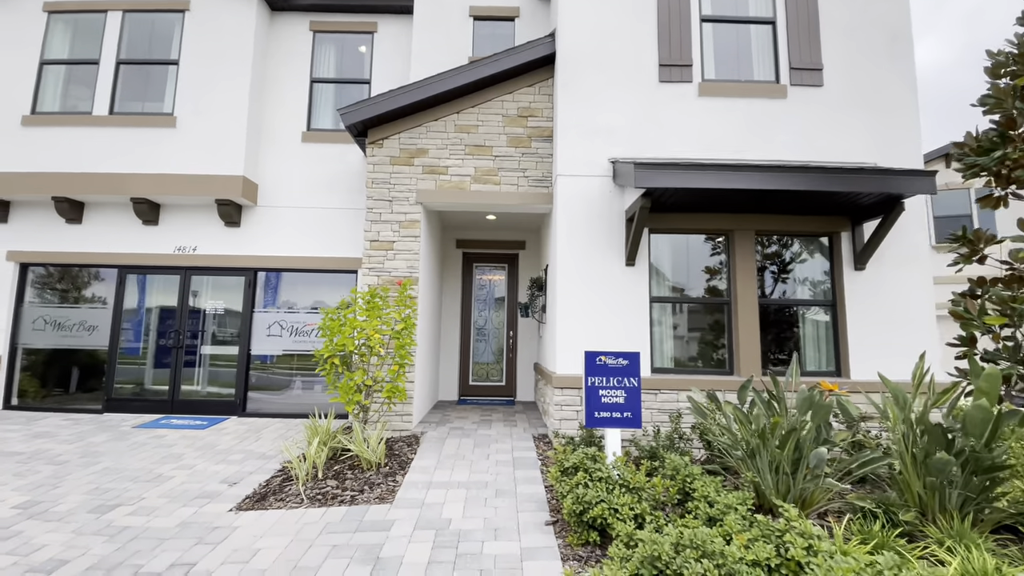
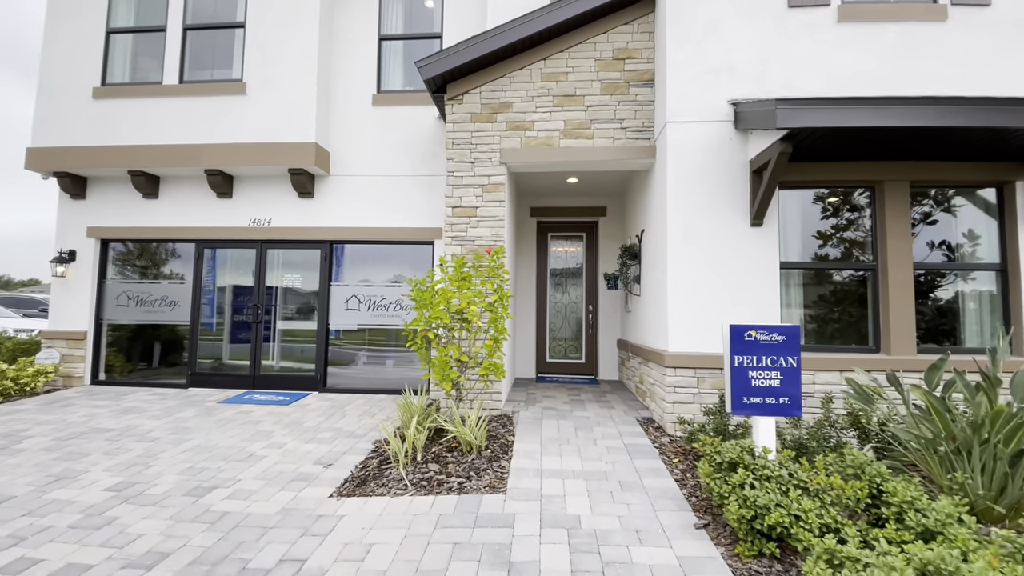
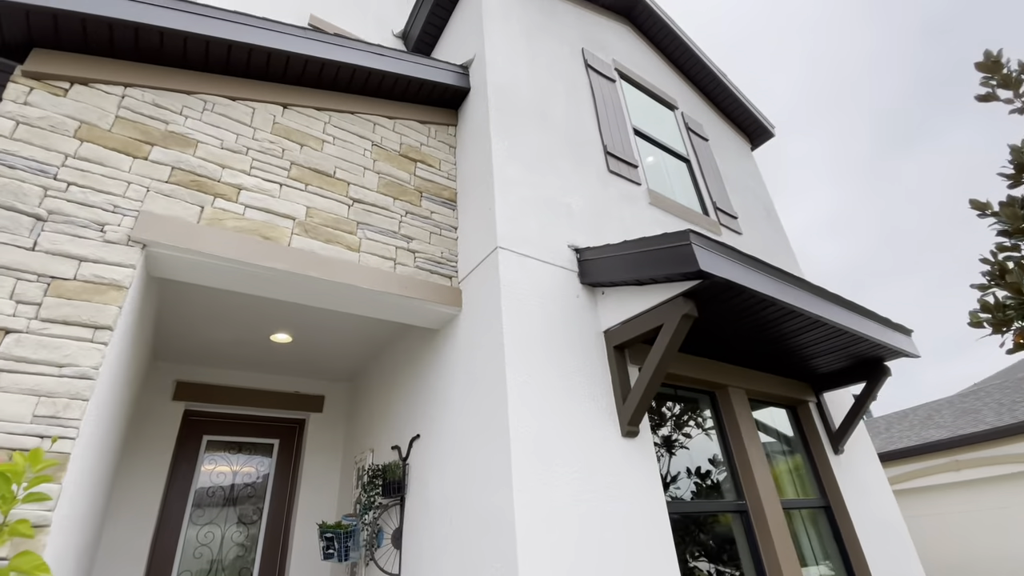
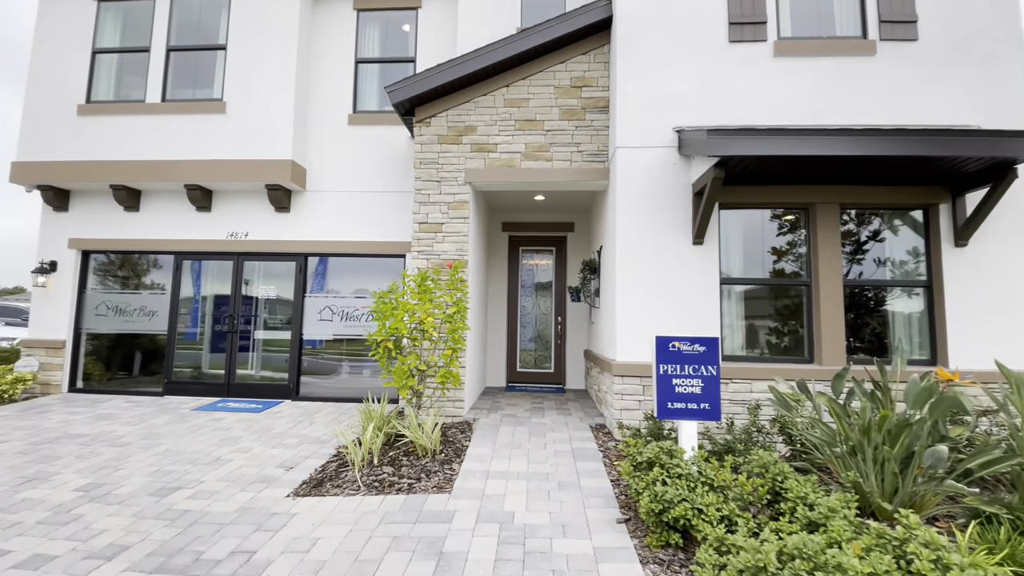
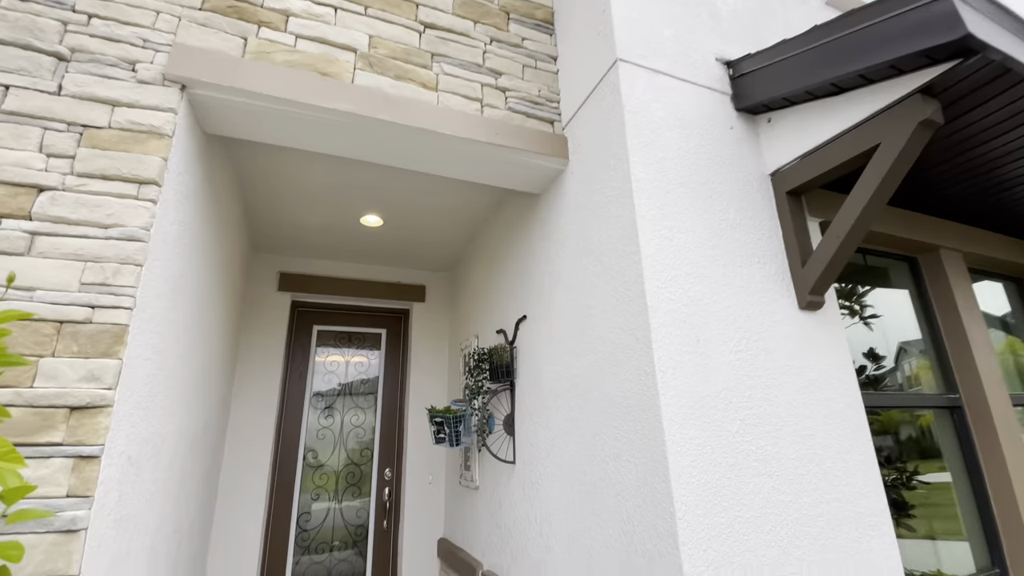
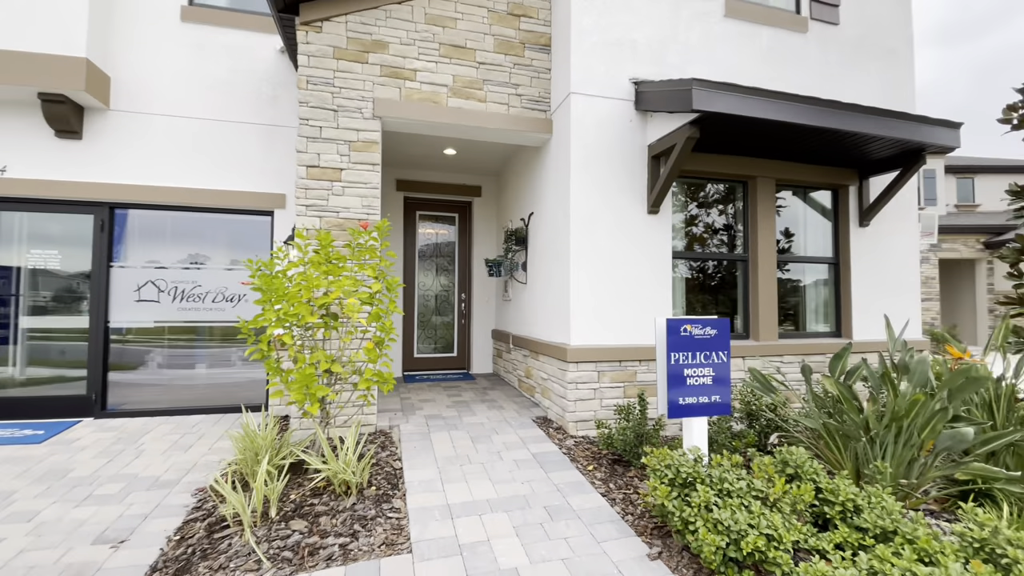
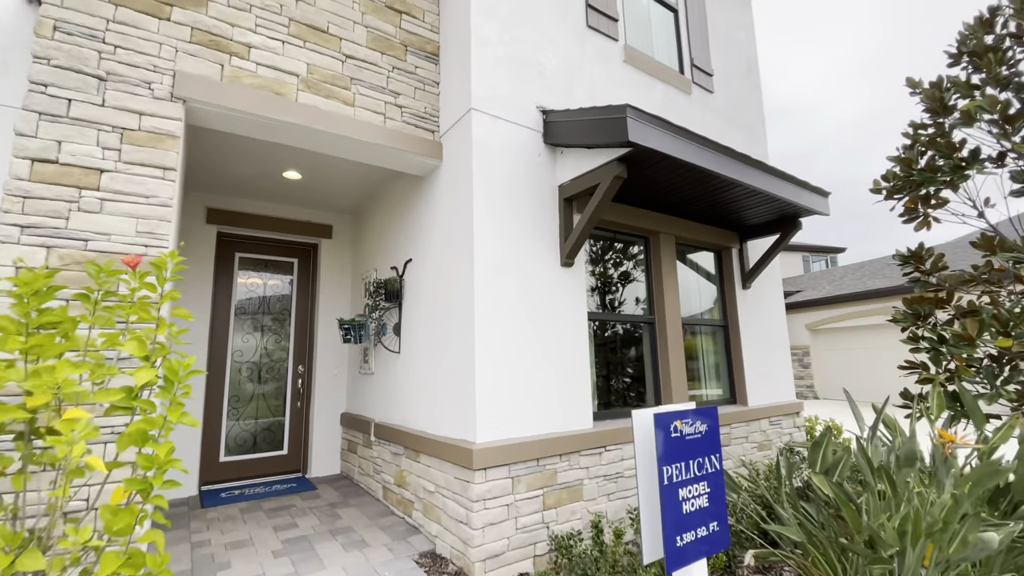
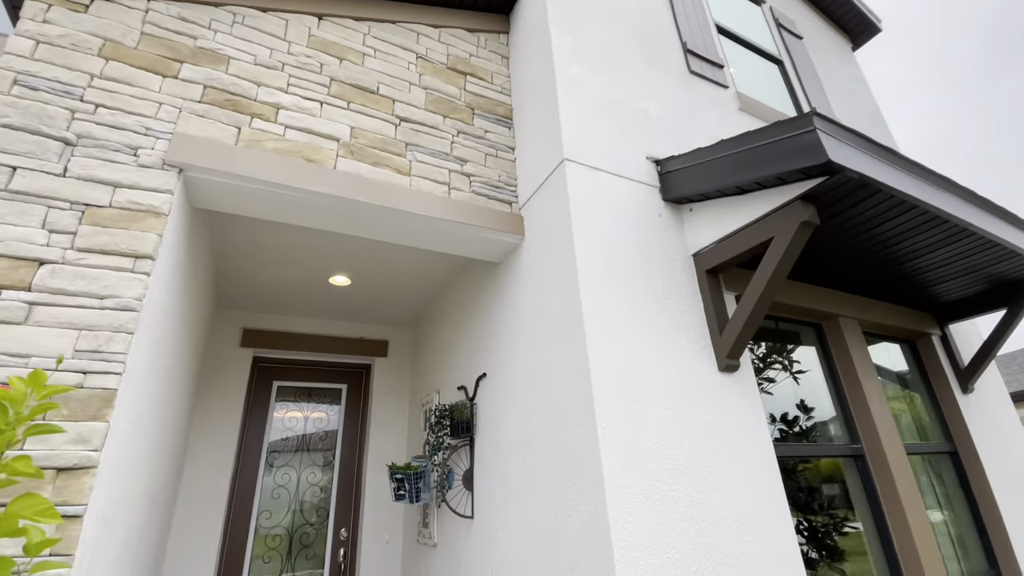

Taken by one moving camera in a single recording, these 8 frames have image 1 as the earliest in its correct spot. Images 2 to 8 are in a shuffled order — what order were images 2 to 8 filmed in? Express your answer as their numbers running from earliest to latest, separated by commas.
4, 2, 6, 7, 3, 8, 5
